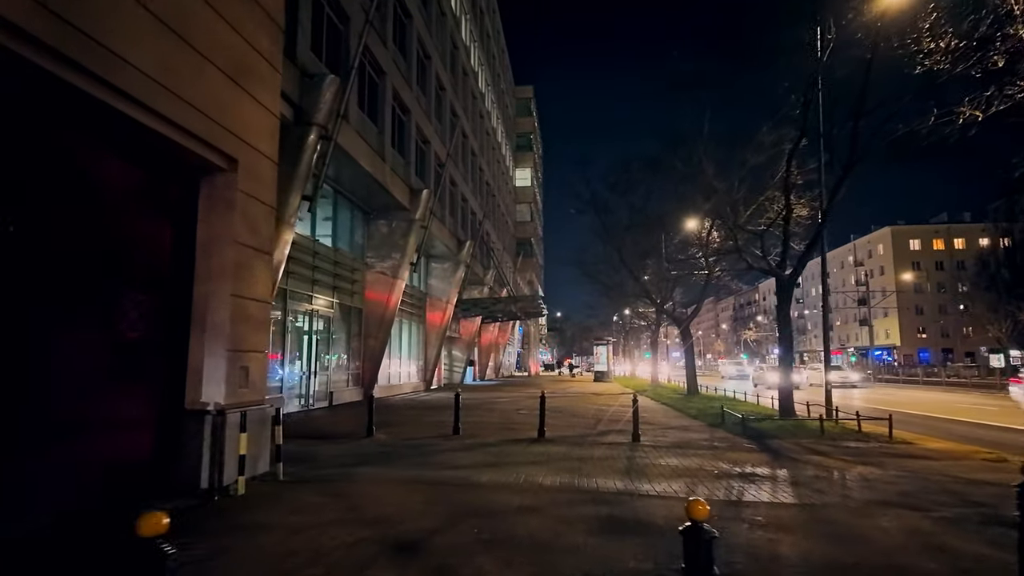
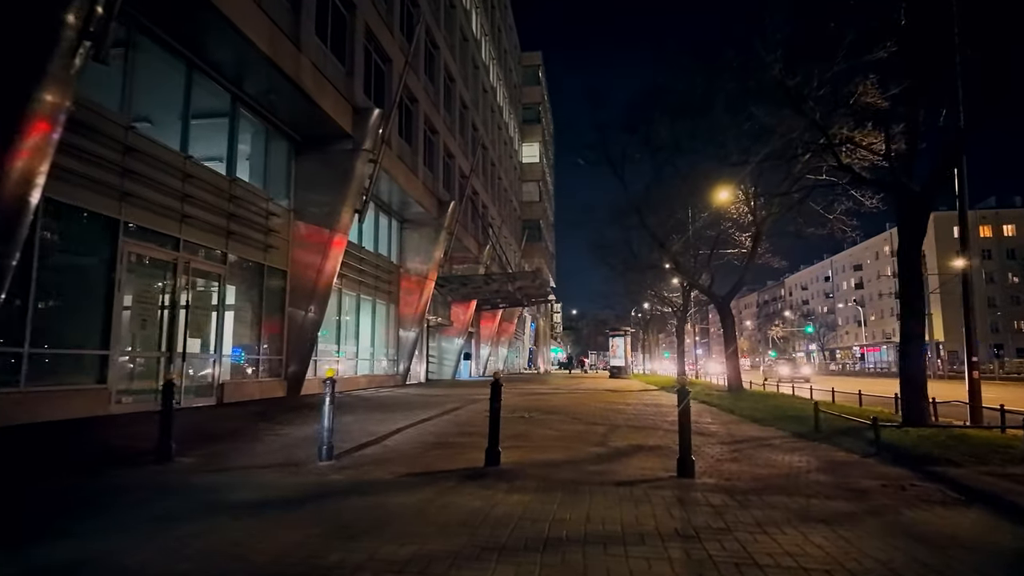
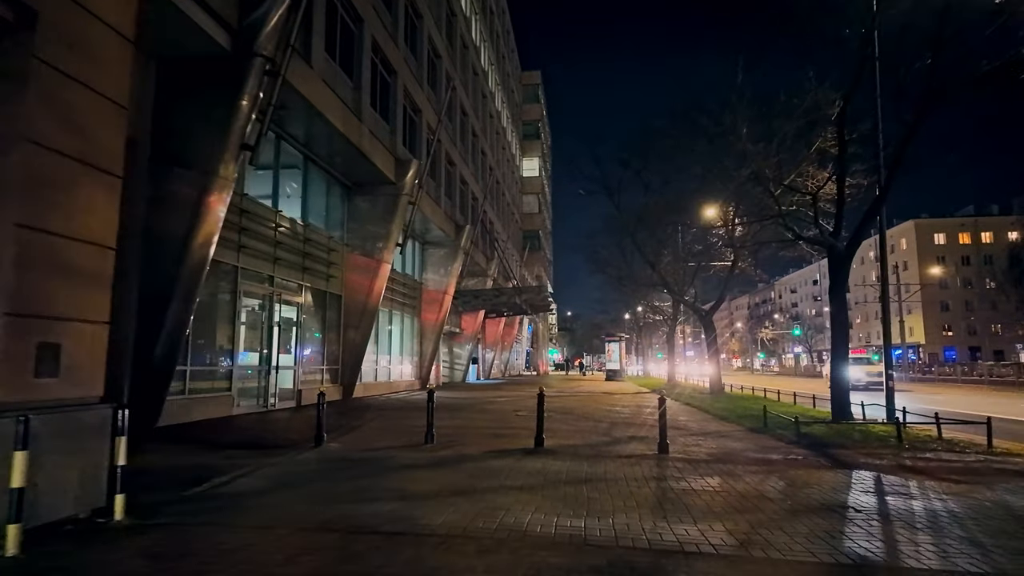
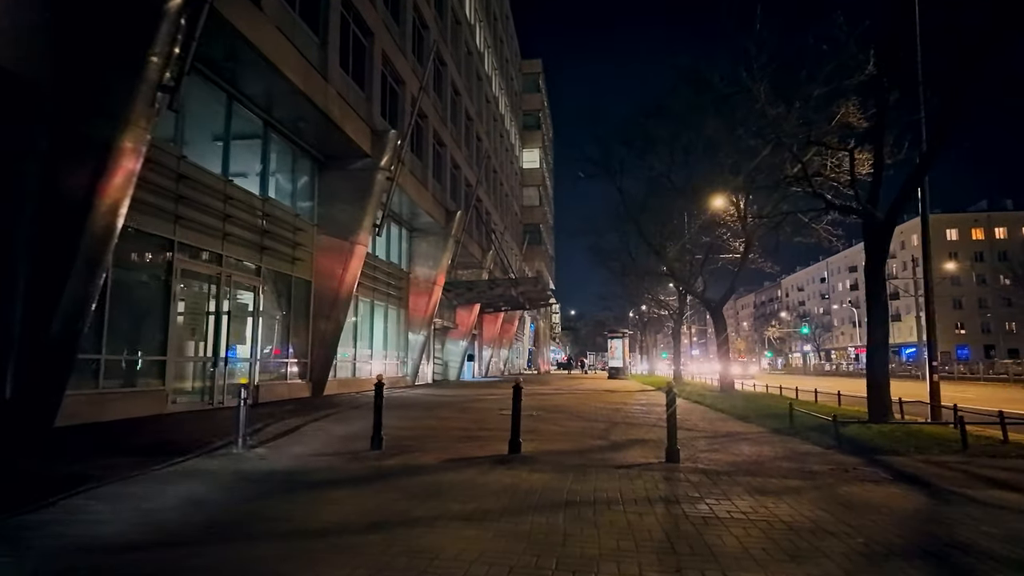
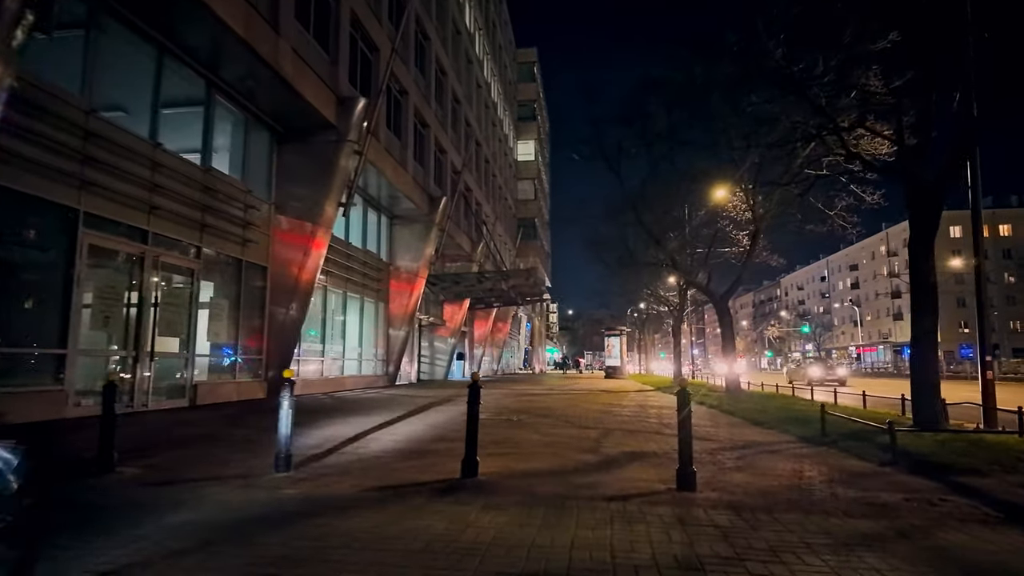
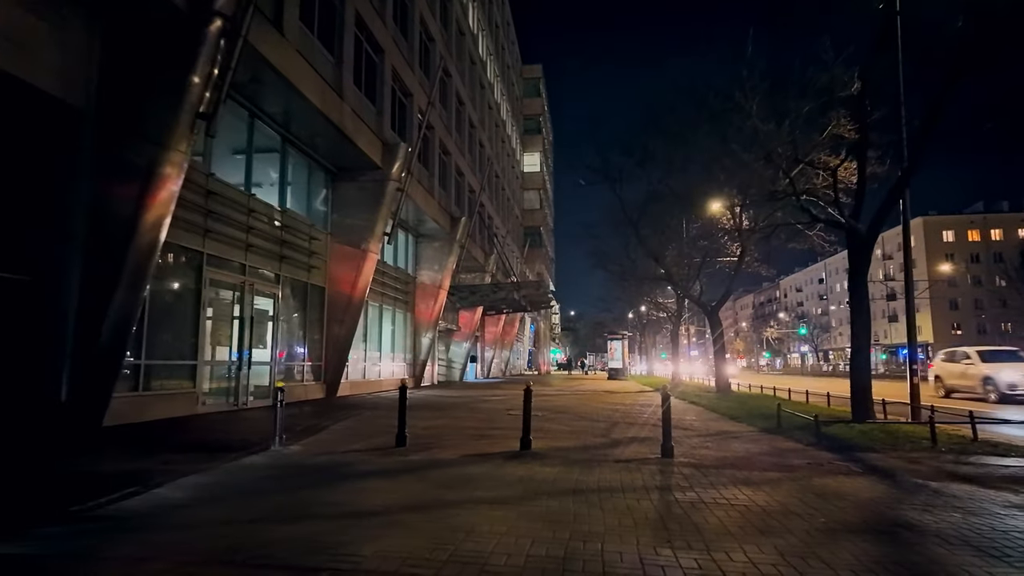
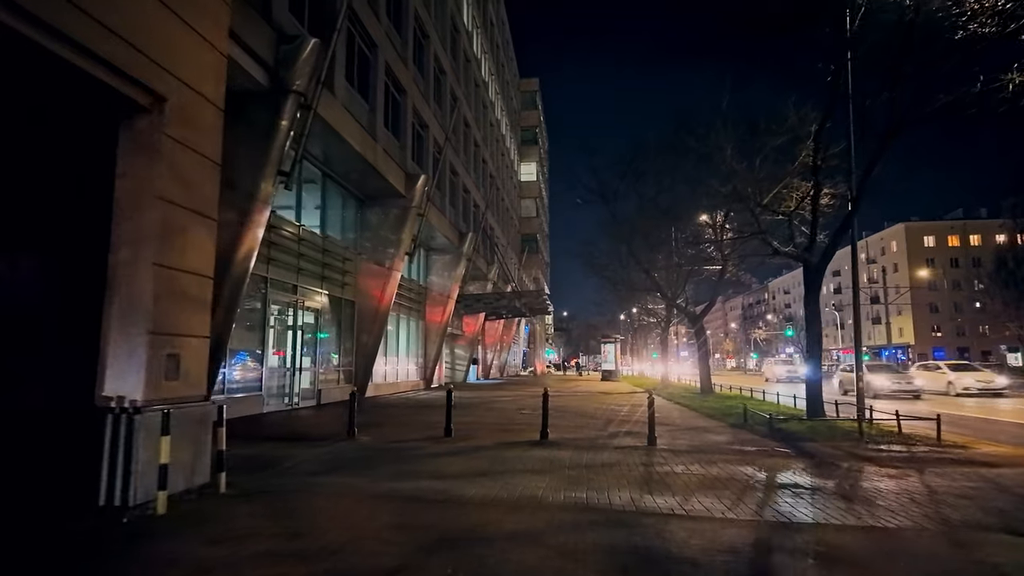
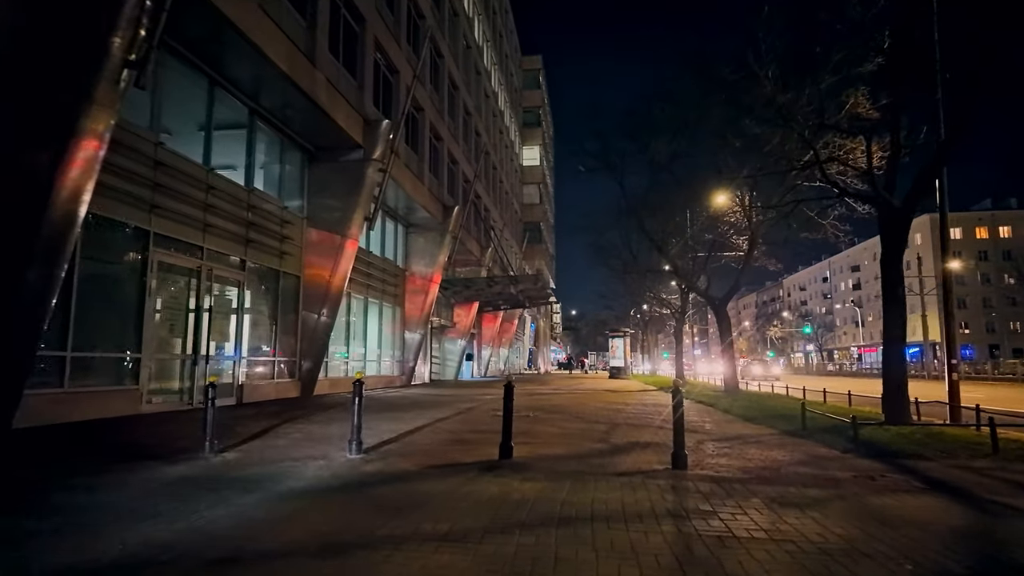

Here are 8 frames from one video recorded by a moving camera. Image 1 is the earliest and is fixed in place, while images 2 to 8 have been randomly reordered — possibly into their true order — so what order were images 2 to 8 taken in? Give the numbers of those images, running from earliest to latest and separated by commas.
7, 3, 6, 4, 8, 2, 5
